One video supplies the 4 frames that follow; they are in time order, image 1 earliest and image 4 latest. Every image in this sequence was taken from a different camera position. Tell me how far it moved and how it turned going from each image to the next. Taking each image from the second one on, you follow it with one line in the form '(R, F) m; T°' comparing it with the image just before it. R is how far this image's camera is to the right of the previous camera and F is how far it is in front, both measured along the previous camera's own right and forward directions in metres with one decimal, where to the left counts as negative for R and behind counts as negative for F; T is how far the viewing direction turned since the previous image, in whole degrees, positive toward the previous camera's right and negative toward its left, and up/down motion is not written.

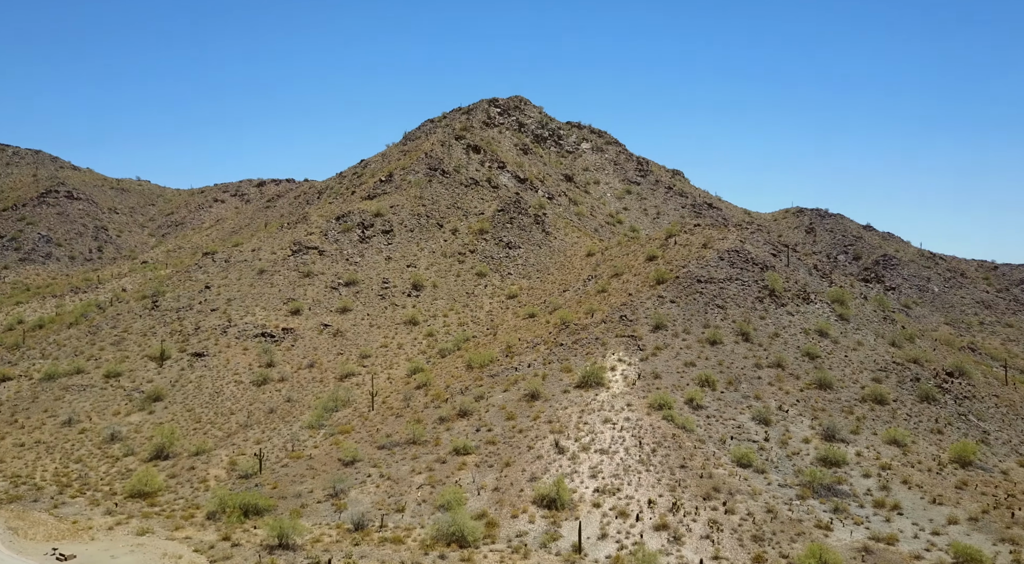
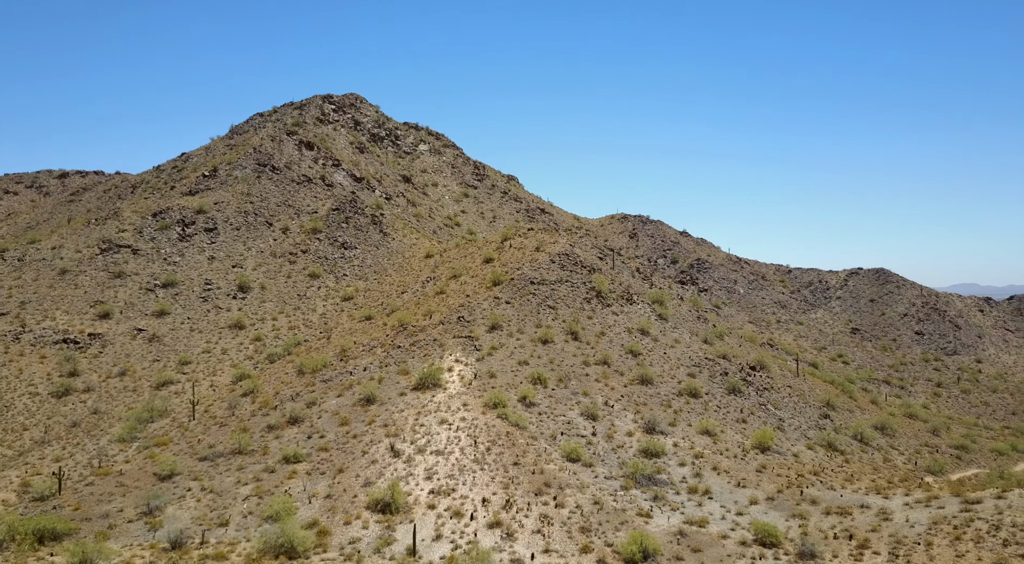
(-1.4, -0.1) m; +13°
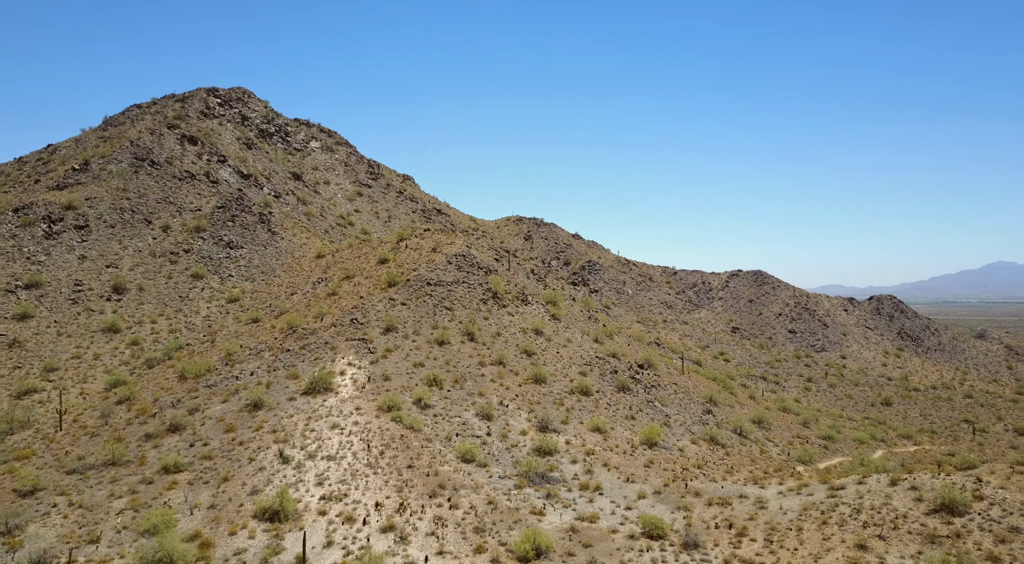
(-1.5, +0.1) m; +9°
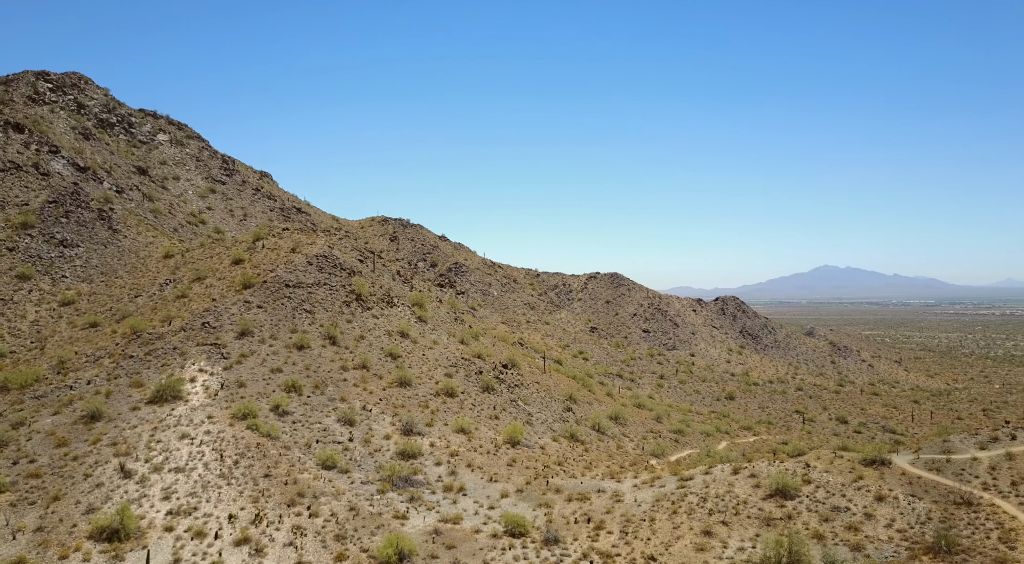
(-1.4, +0.3) m; +11°
